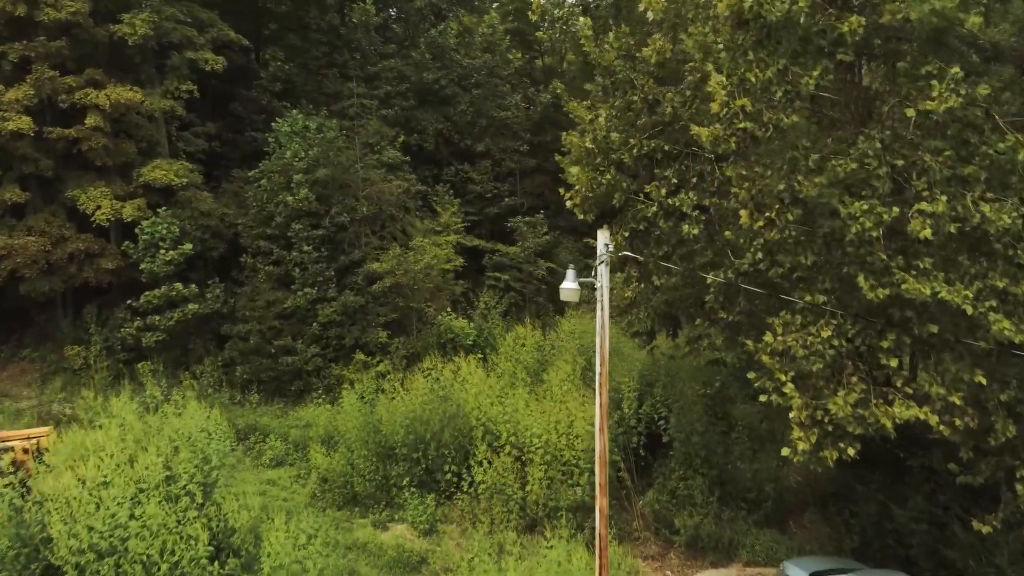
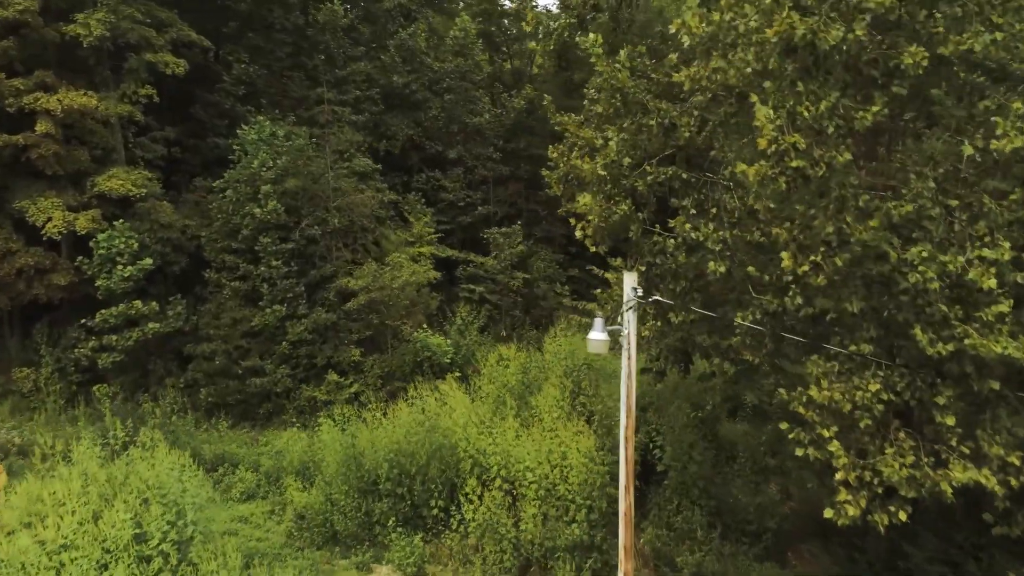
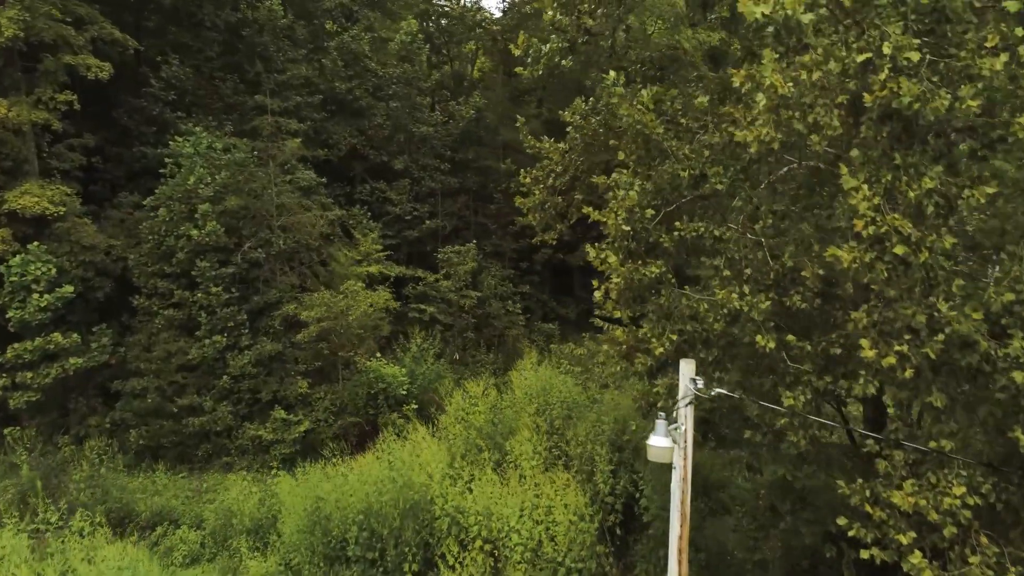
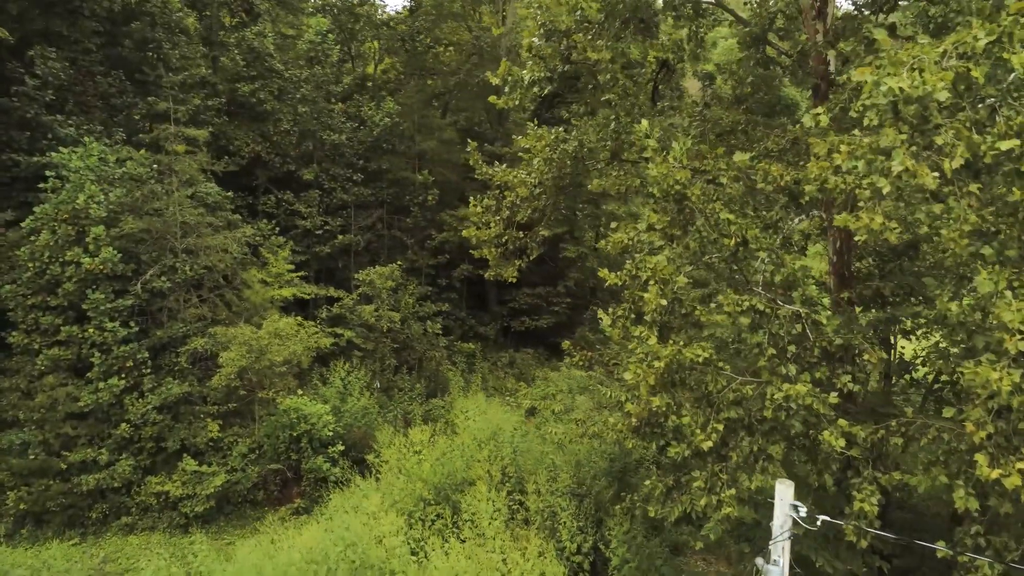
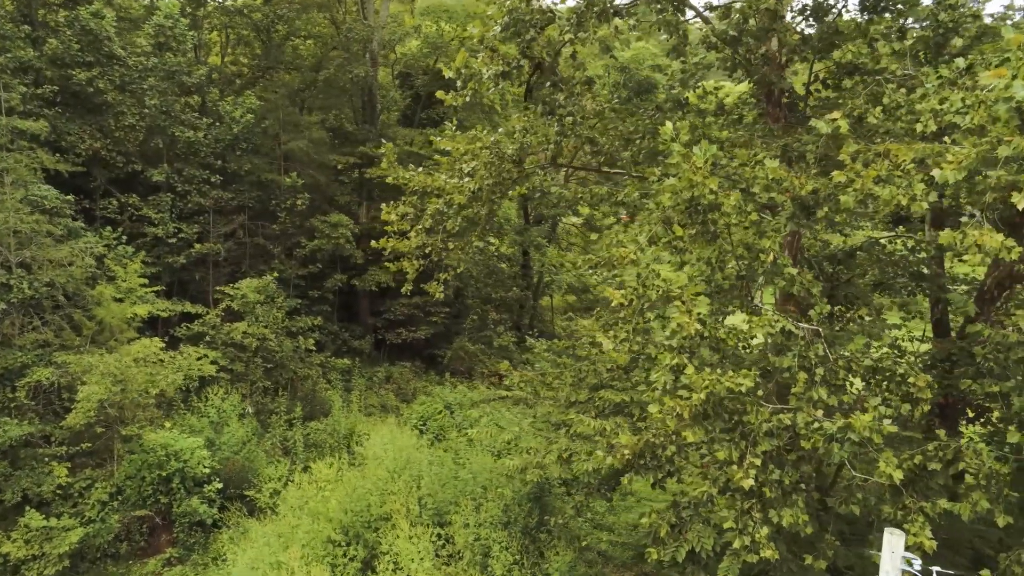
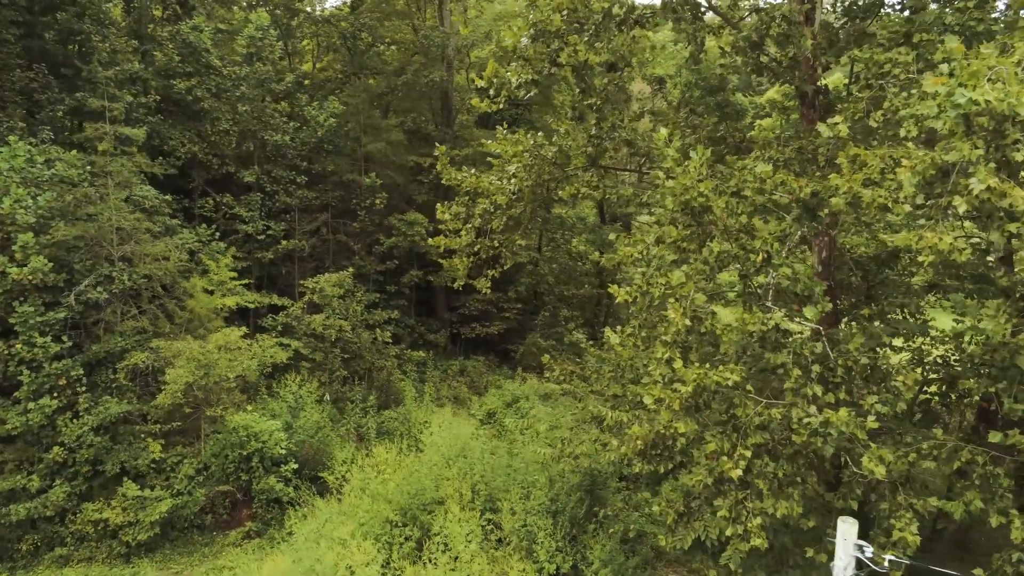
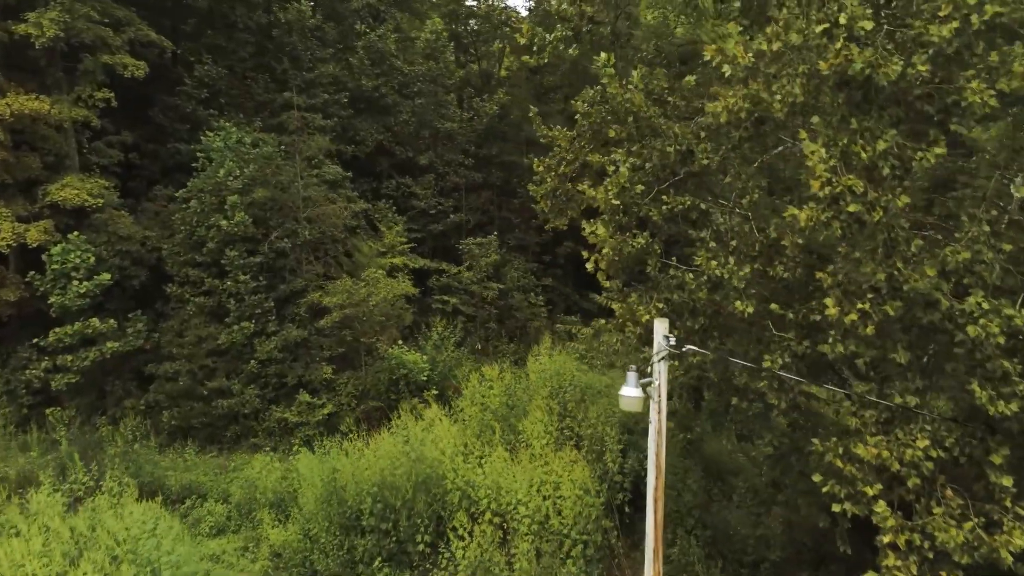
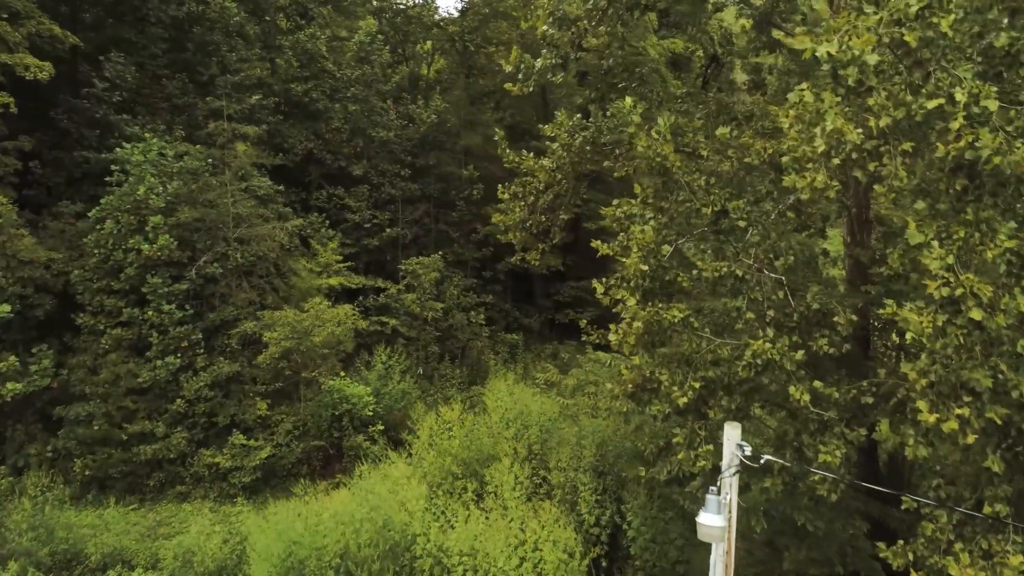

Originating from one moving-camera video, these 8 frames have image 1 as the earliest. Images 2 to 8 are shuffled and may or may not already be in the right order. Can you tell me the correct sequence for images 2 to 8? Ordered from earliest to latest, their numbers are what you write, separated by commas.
2, 7, 3, 8, 4, 6, 5
